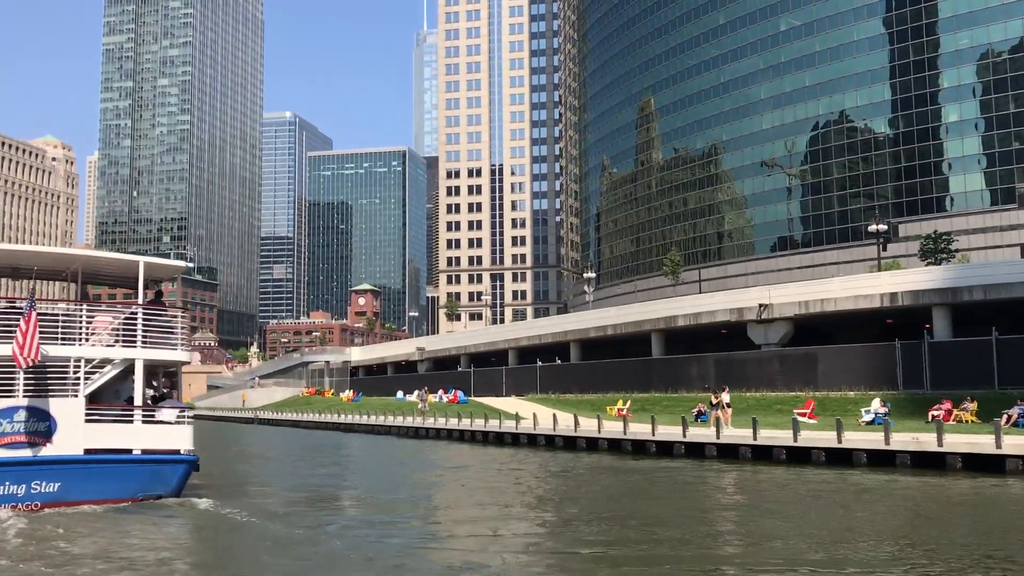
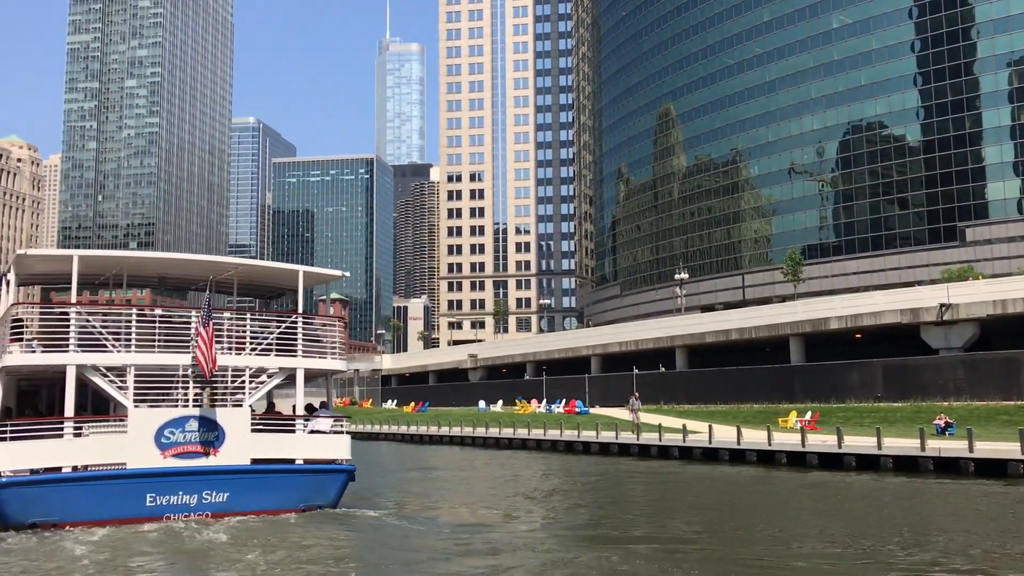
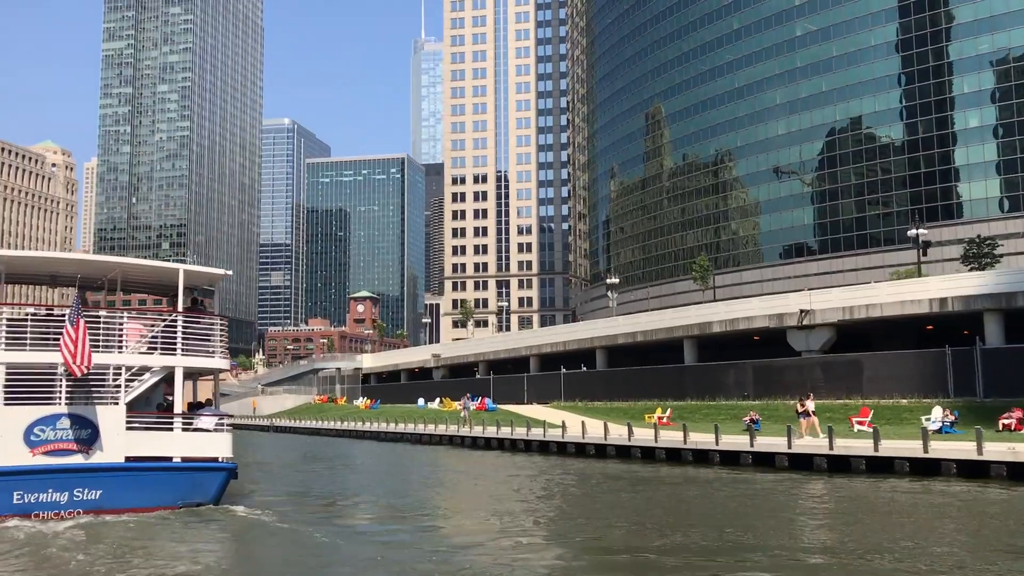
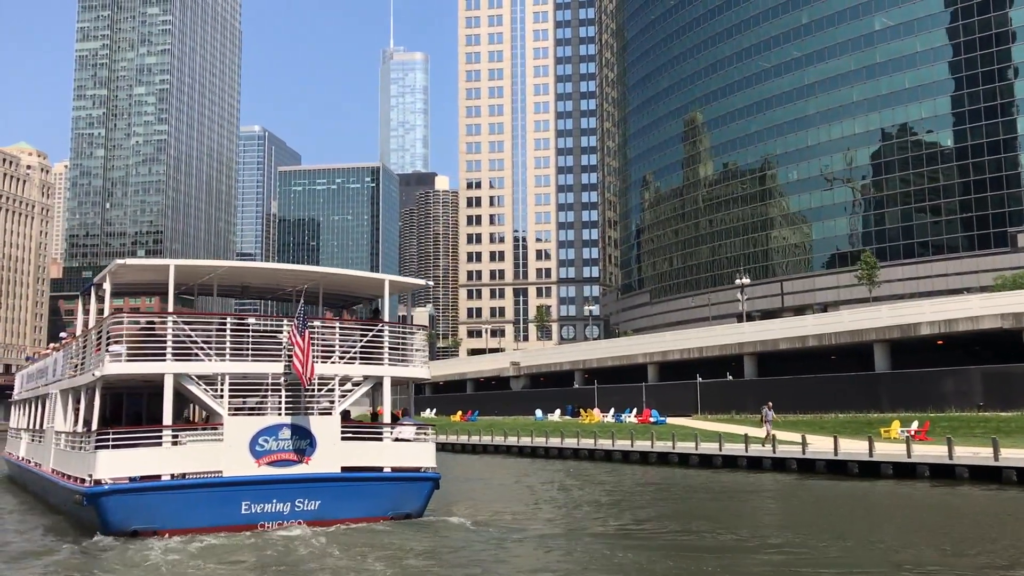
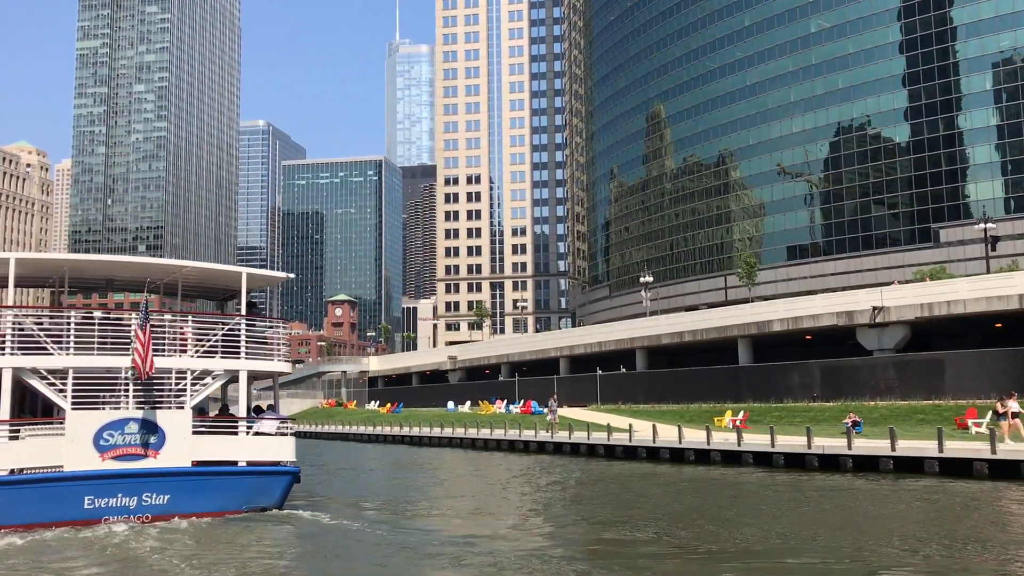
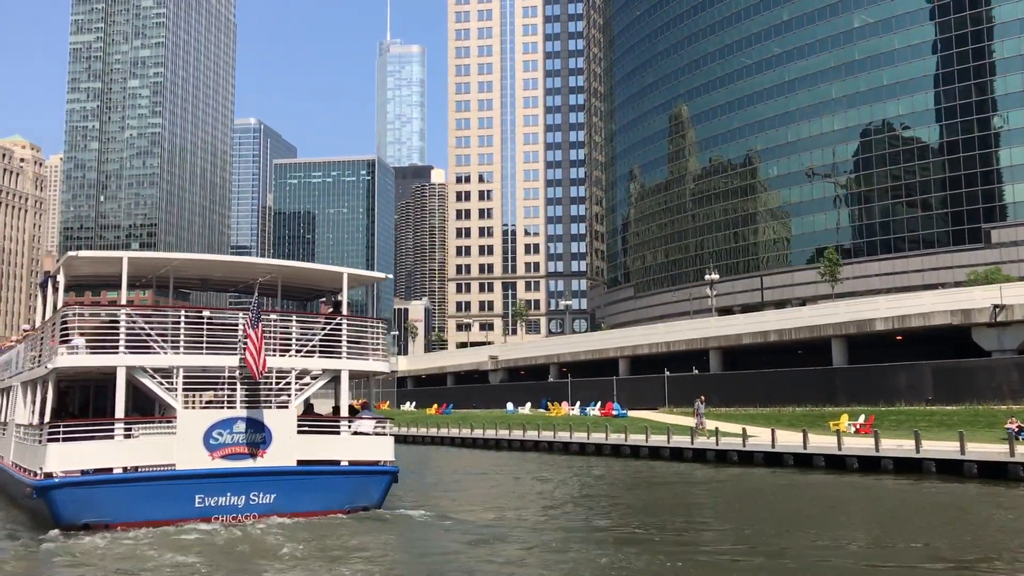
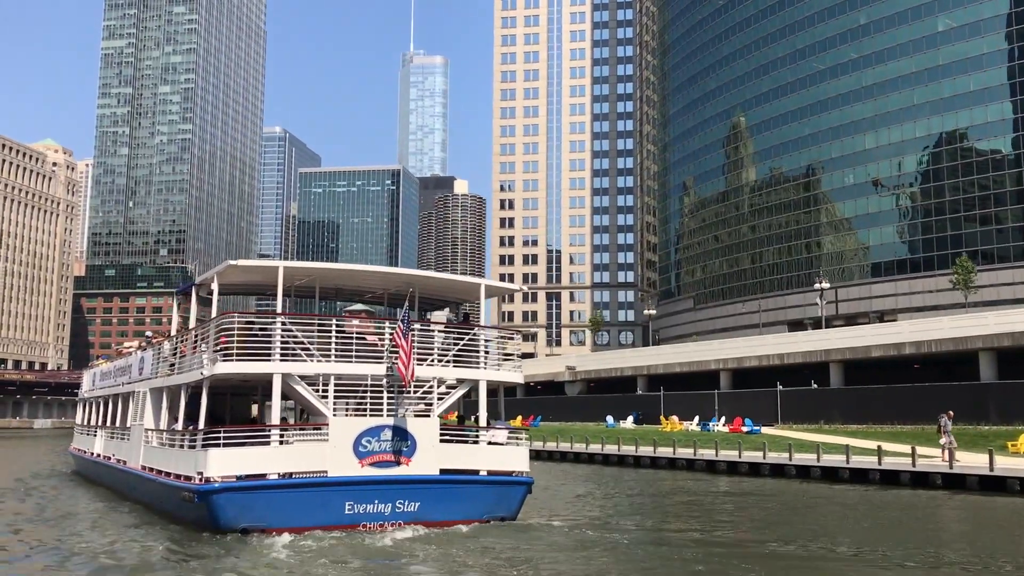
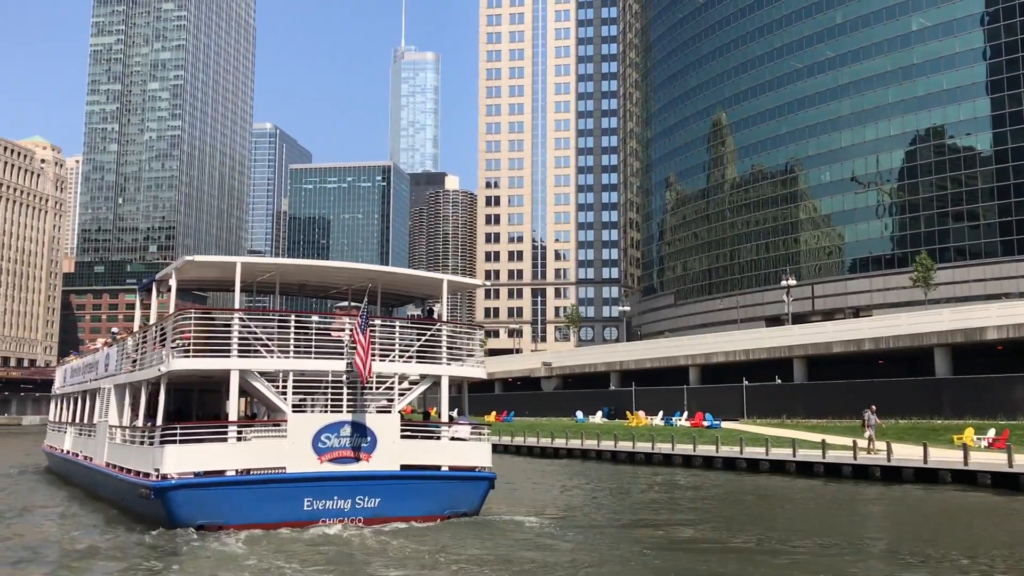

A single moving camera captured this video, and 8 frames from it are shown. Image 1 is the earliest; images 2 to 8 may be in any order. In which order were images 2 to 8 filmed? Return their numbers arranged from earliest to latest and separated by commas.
3, 5, 2, 6, 4, 8, 7
